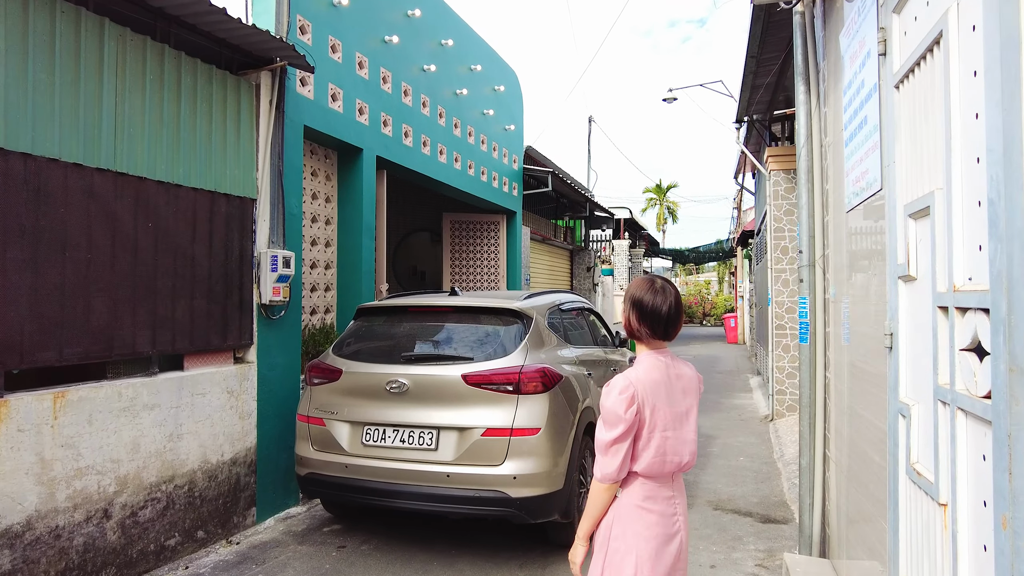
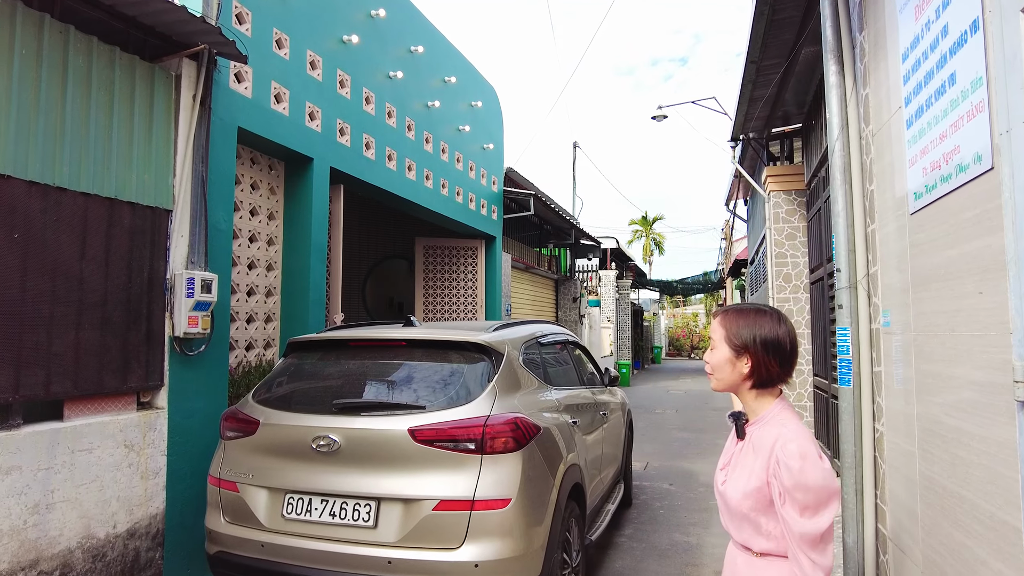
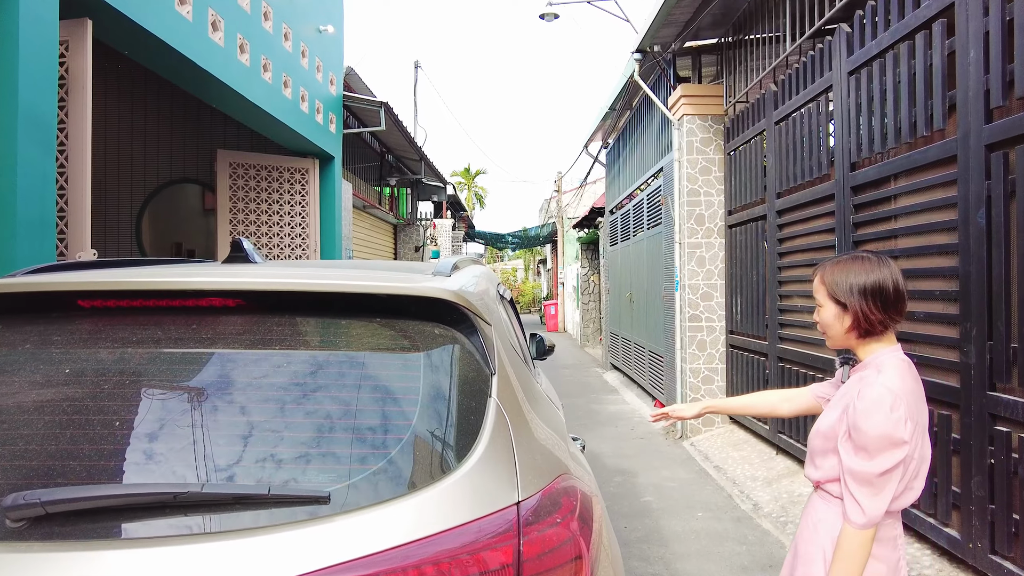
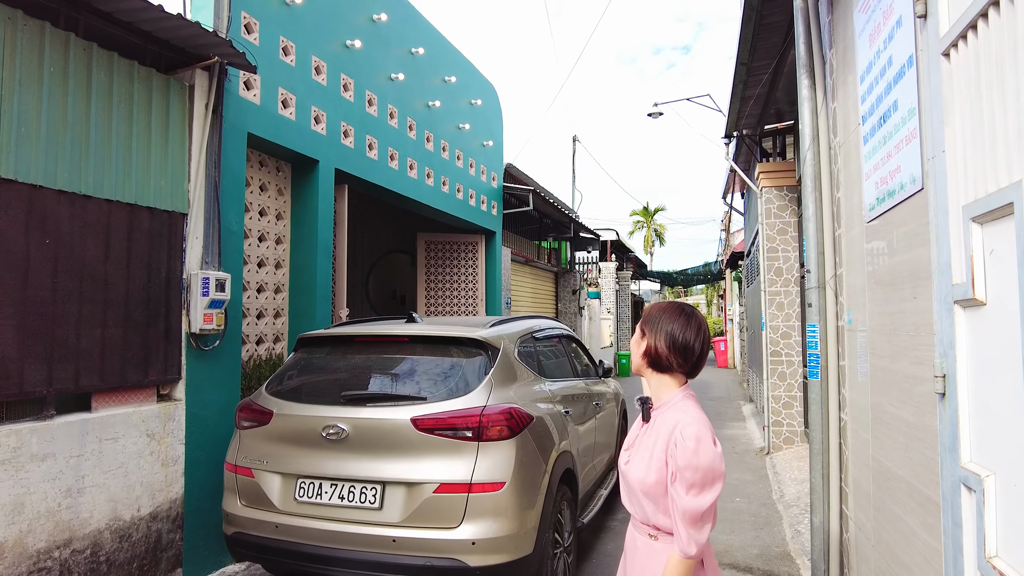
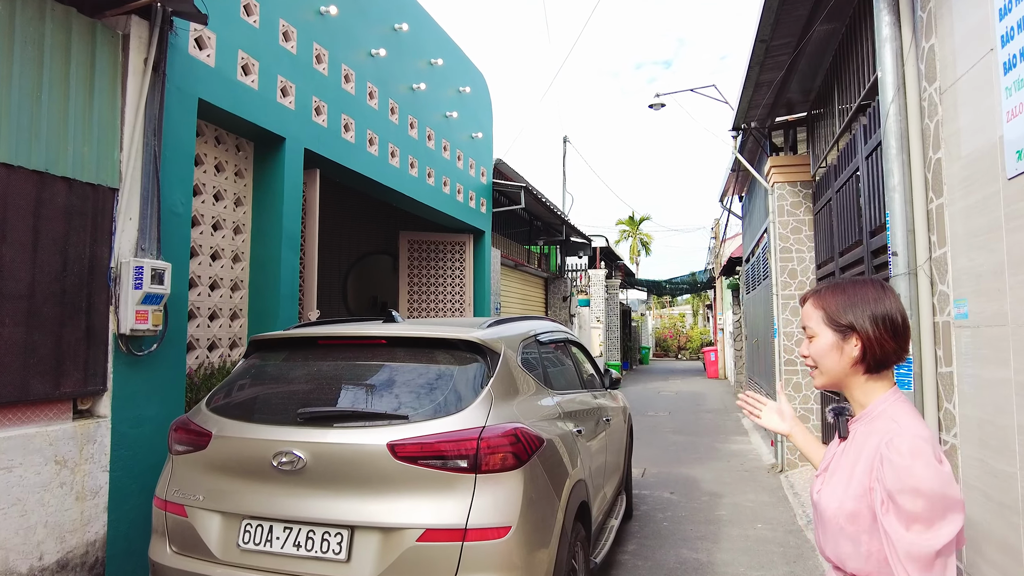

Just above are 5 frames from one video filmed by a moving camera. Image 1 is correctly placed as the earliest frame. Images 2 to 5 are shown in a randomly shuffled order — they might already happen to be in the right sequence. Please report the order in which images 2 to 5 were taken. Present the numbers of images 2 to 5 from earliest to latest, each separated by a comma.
4, 2, 5, 3
